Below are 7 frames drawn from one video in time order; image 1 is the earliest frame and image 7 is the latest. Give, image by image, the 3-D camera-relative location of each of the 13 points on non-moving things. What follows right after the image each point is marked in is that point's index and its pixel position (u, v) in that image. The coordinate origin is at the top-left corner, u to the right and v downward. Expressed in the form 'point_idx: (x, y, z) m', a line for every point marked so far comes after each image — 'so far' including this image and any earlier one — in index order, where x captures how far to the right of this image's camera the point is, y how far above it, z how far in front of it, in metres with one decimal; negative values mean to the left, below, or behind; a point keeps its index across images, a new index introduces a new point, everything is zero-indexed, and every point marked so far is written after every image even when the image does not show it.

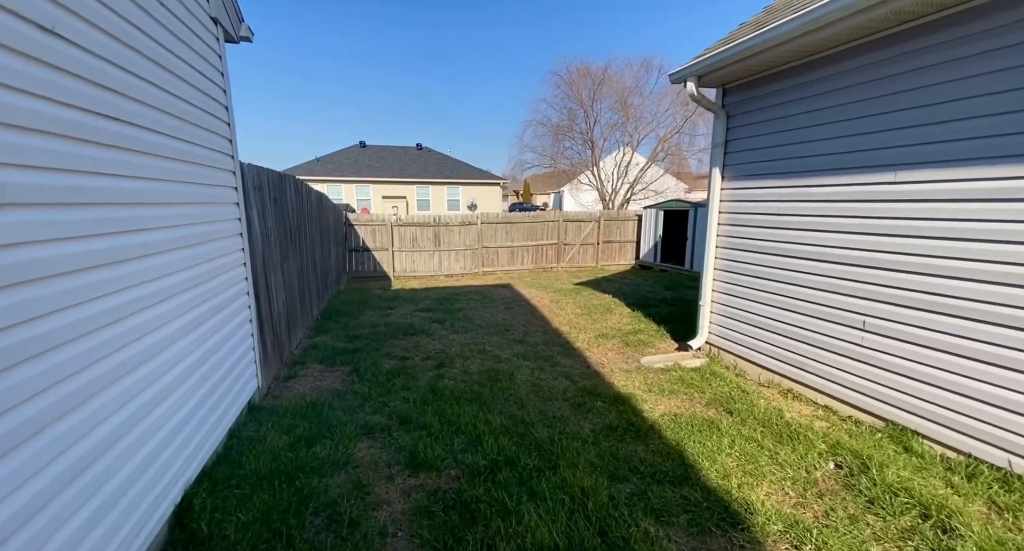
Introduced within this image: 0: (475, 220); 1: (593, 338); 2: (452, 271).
0: (-1.1, +1.6, +12.1) m
1: (+1.0, -0.8, +5.1) m
2: (-1.7, +0.2, +12.2) m
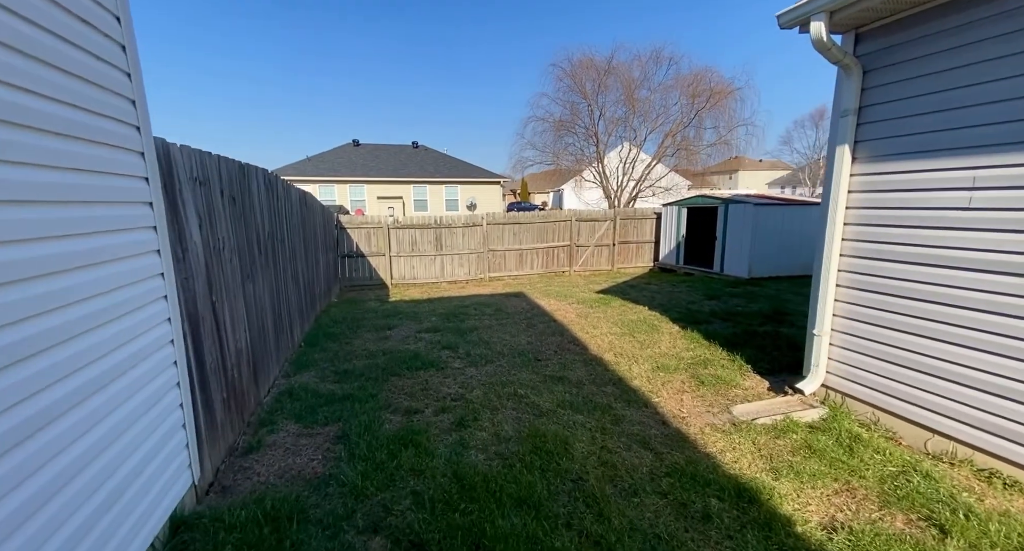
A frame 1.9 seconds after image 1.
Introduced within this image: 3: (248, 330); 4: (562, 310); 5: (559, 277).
0: (-0.8, +1.4, +11.0) m
1: (+1.3, -0.9, +3.9) m
2: (-1.4, 0.0, +11.0) m
3: (-2.0, -0.4, +3.3) m
4: (+0.8, -0.5, +6.8) m
5: (+1.3, 0.0, +11.6) m
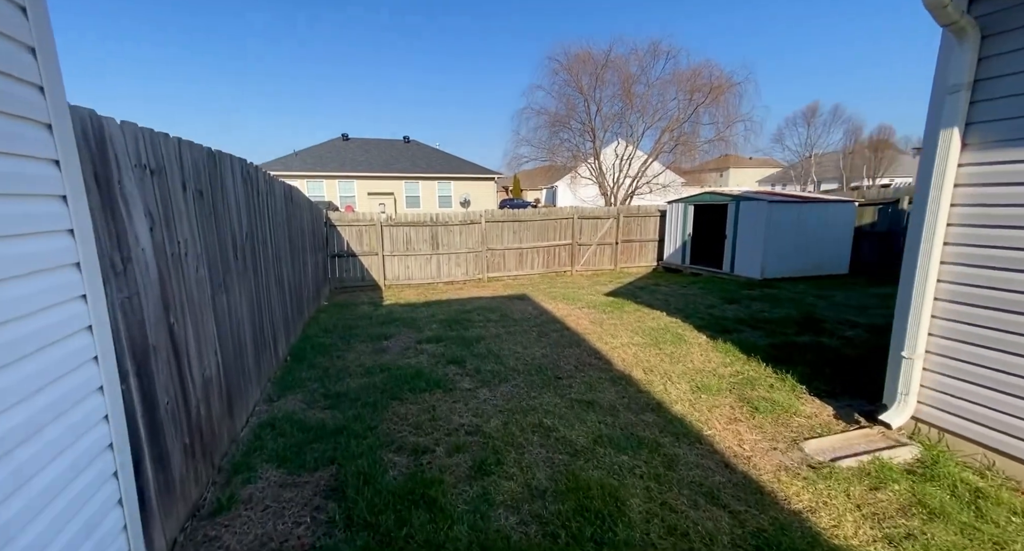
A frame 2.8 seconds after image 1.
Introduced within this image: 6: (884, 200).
0: (-0.8, +1.4, +10.4) m
1: (+1.5, -1.0, +3.4) m
2: (-1.4, 0.0, +10.4) m
3: (-1.9, -0.5, +2.7) m
4: (+0.9, -0.6, +6.3) m
5: (+1.3, 0.0, +11.1) m
6: (+8.9, +1.8, +10.2) m
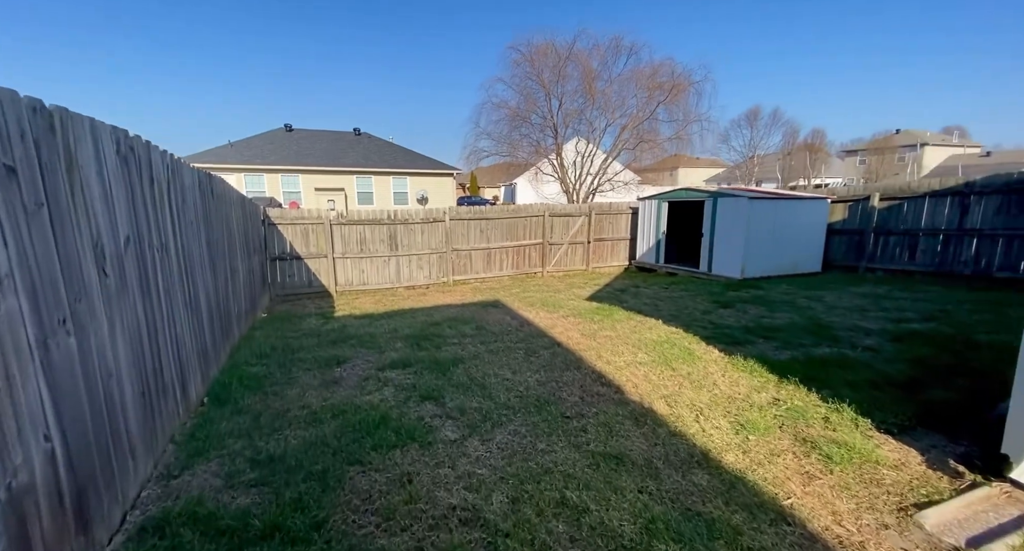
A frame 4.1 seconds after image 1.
0: (-1.5, +1.3, +9.4) m
1: (+1.5, -1.1, +2.7) m
2: (-2.1, -0.1, +9.4) m
3: (-1.8, -0.6, +1.7) m
4: (+0.6, -0.6, +5.5) m
5: (+0.5, -0.1, +10.3) m
6: (+8.1, +1.9, +10.2) m
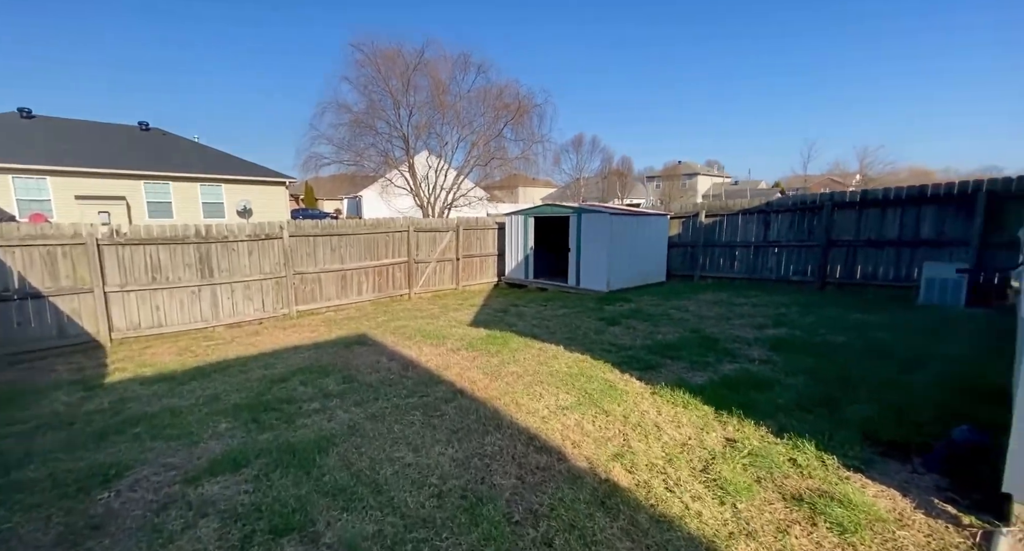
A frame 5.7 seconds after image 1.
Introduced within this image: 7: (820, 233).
0: (-4.0, +0.8, +7.5) m
1: (+1.2, -1.2, +2.2) m
2: (-4.5, -0.7, +7.2) m
3: (-1.6, -0.9, +0.1) m
4: (-0.6, -0.9, +4.5) m
5: (-2.4, -0.6, +9.0) m
6: (+4.7, +1.6, +11.5) m
7: (+6.8, +0.9, +9.5) m
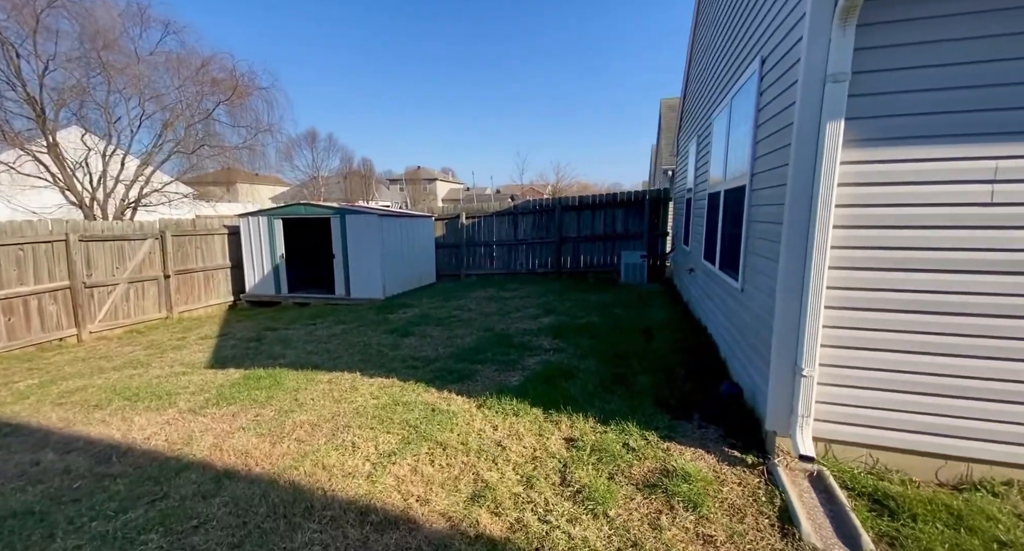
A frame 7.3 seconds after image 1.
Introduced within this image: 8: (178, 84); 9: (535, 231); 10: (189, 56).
0: (-6.9, +0.2, +3.7) m
1: (+0.5, -1.2, +2.1) m
2: (-7.0, -1.3, +3.2) m
3: (-0.6, -1.0, -1.1) m
4: (-2.2, -1.1, +3.1) m
5: (-6.2, -1.0, +5.8) m
6: (-1.8, +1.6, +11.8) m
7: (+1.1, +1.2, +11.3) m
8: (-11.8, +7.0, +15.6) m
9: (+0.6, +1.2, +11.5) m
10: (-11.5, +8.0, +15.6) m
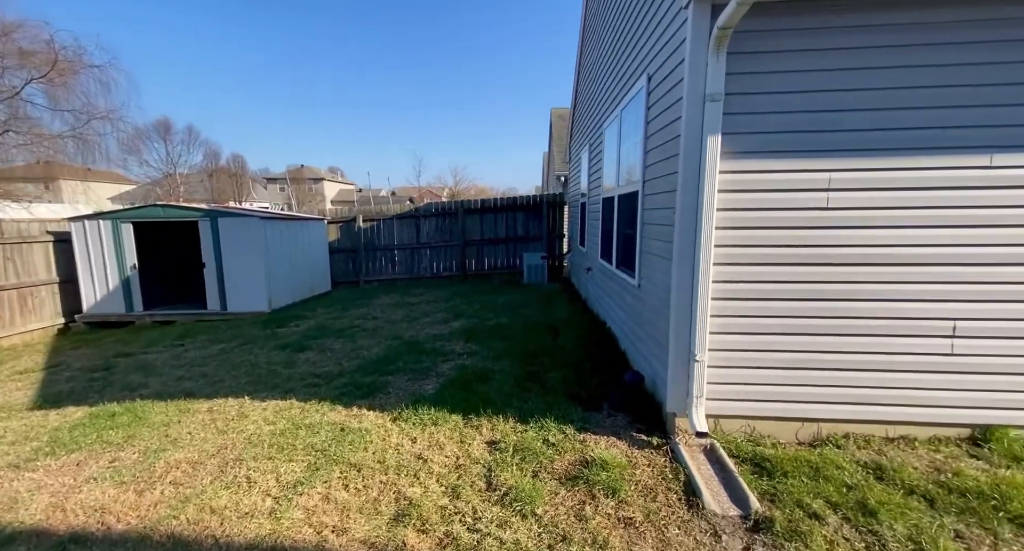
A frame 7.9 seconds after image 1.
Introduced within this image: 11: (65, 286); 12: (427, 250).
0: (-7.4, 0.0, +1.9) m
1: (+0.2, -1.2, +2.1) m
2: (-7.4, -1.5, +1.4) m
3: (-0.2, -1.0, -1.3) m
4: (-2.7, -1.2, +2.4) m
5: (-7.2, -1.3, +4.2) m
6: (-4.5, +1.5, +11.0) m
7: (-1.5, +1.1, +11.2) m
8: (-15.2, +6.5, +12.4) m
9: (-2.1, +1.1, +11.2) m
10: (-15.0, +7.5, +12.5) m
11: (-7.6, -0.2, +7.2) m
12: (-2.3, +0.7, +11.2) m
